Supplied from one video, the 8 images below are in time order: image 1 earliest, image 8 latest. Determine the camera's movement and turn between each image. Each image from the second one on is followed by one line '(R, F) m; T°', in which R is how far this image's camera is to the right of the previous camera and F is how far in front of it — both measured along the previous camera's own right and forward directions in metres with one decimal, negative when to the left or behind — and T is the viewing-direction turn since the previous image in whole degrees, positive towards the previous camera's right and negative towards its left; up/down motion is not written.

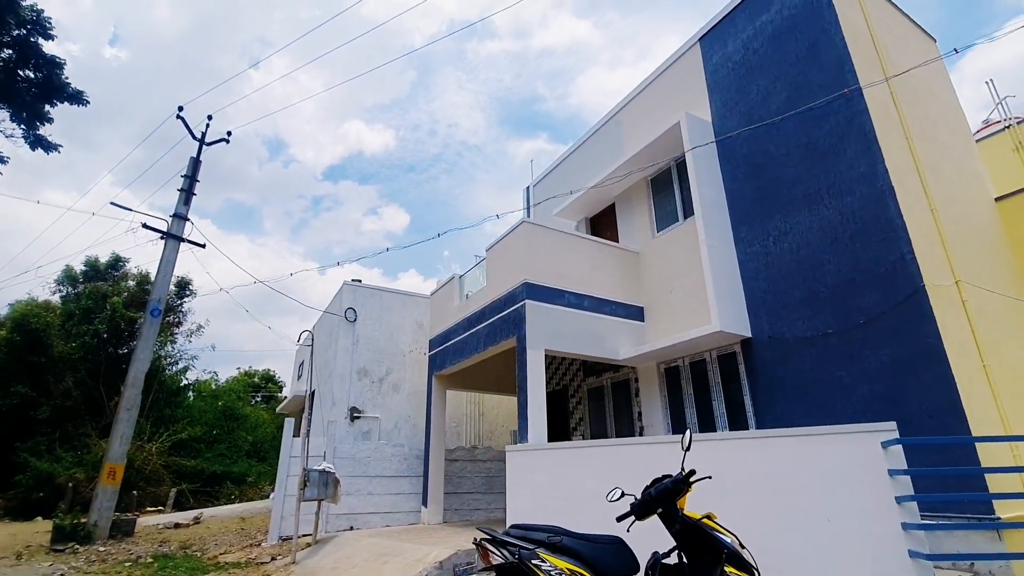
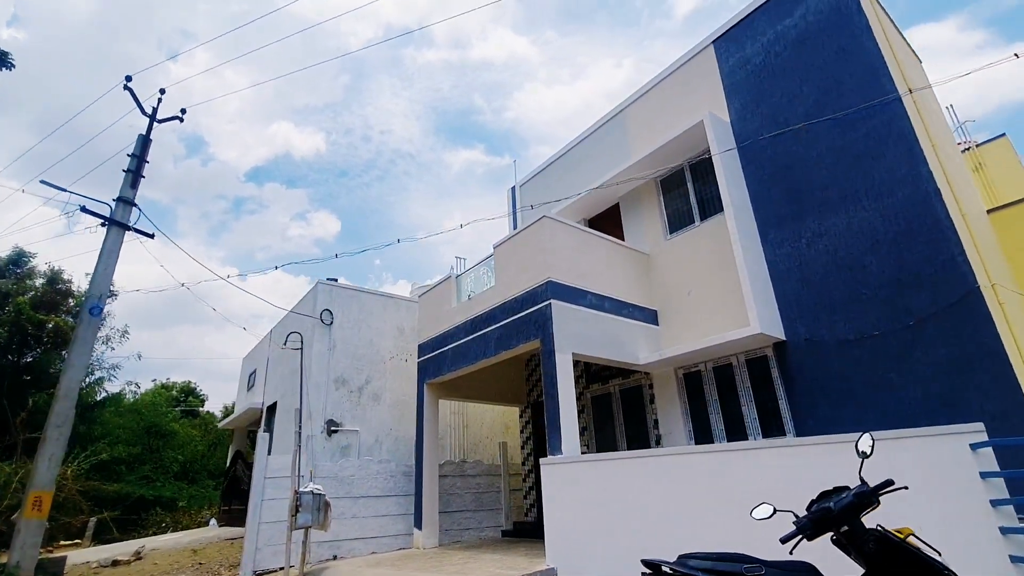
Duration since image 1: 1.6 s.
(-1.3, +0.7) m; +8°
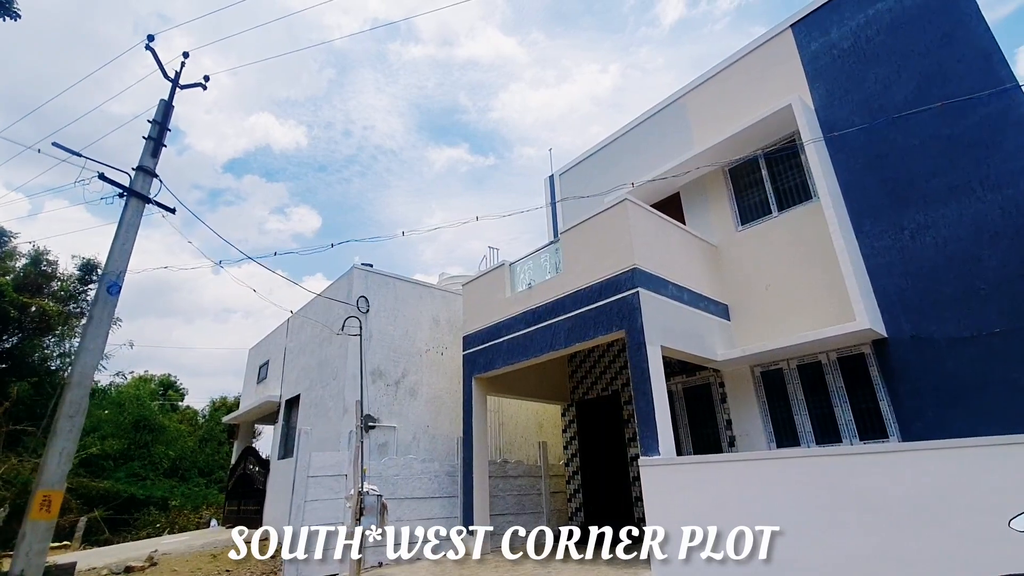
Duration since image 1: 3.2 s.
(-1.4, +0.6) m; +3°
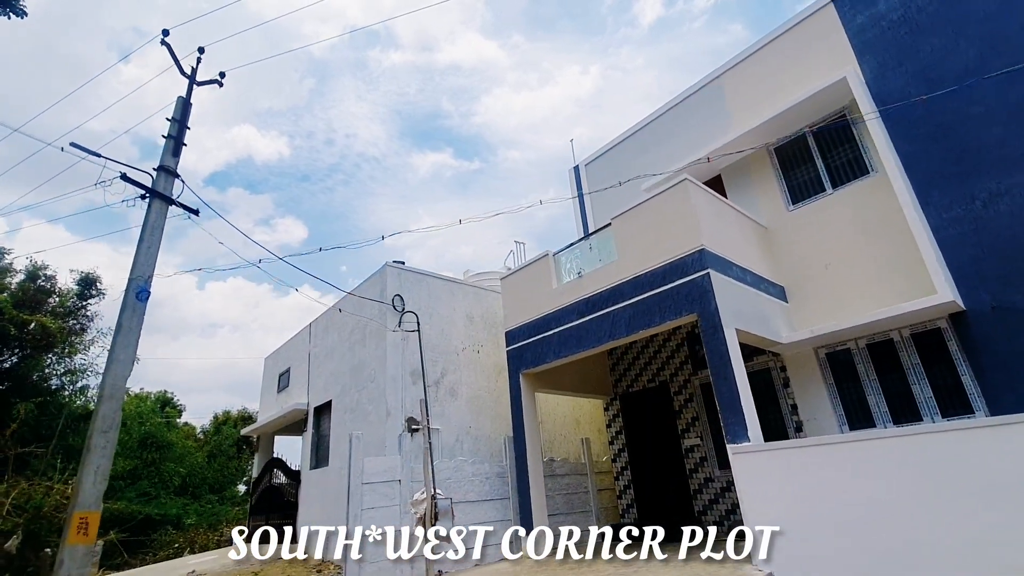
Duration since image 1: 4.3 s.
(-1.0, +0.3) m; +1°
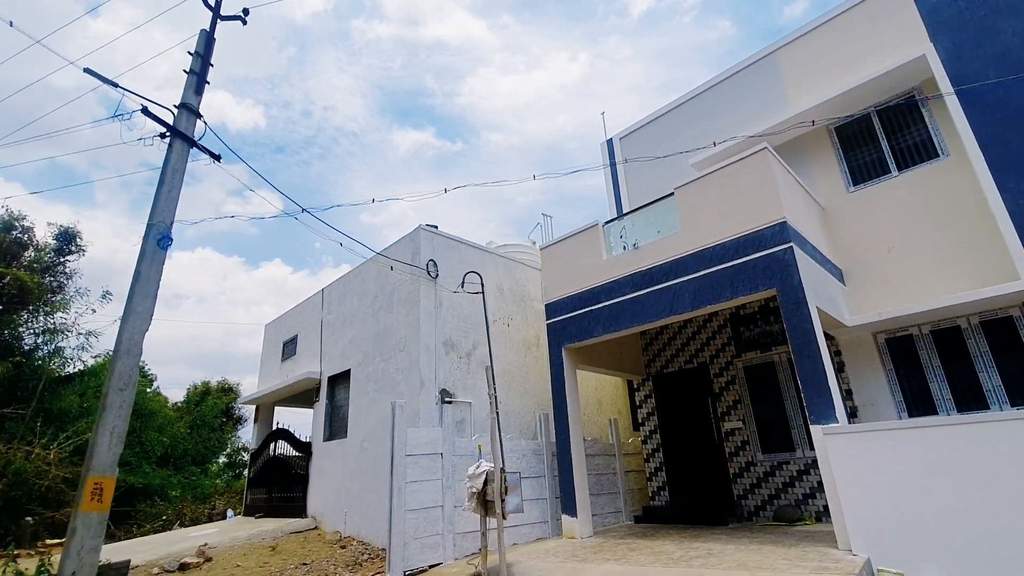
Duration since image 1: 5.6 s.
(-1.1, +0.5) m; +3°
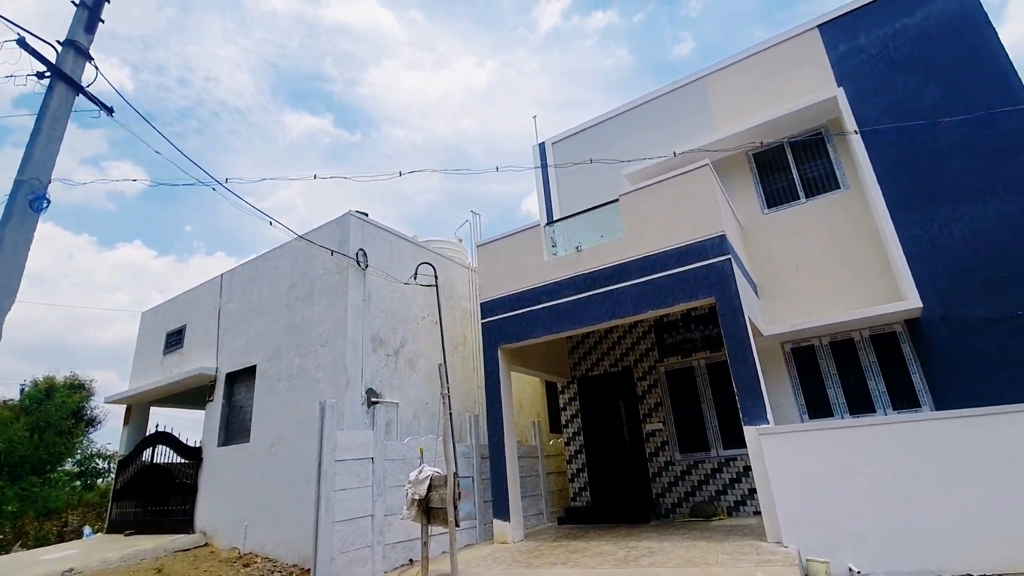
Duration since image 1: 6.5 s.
(-0.7, +0.3) m; +12°
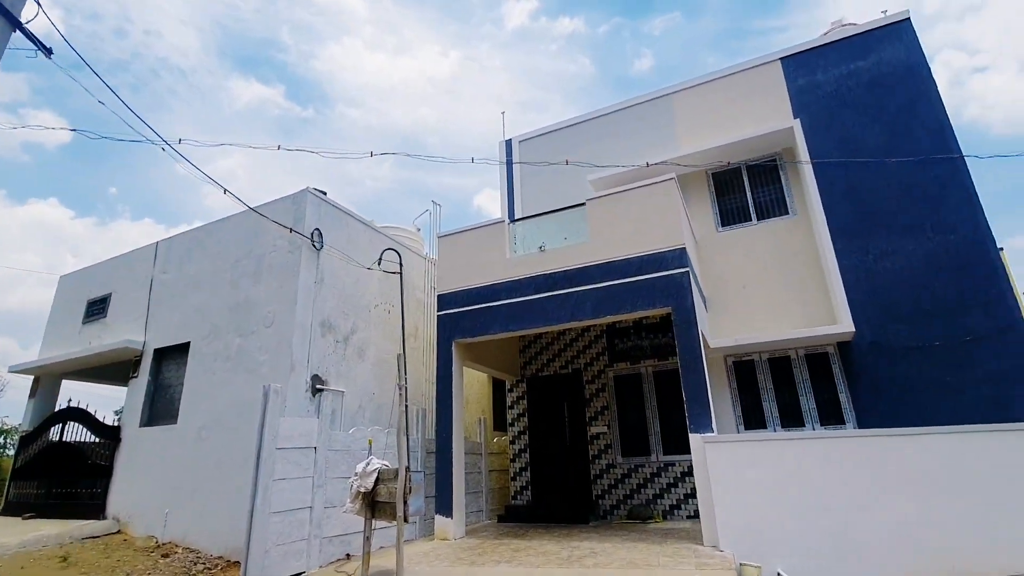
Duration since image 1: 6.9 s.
(-0.2, +0.1) m; +6°
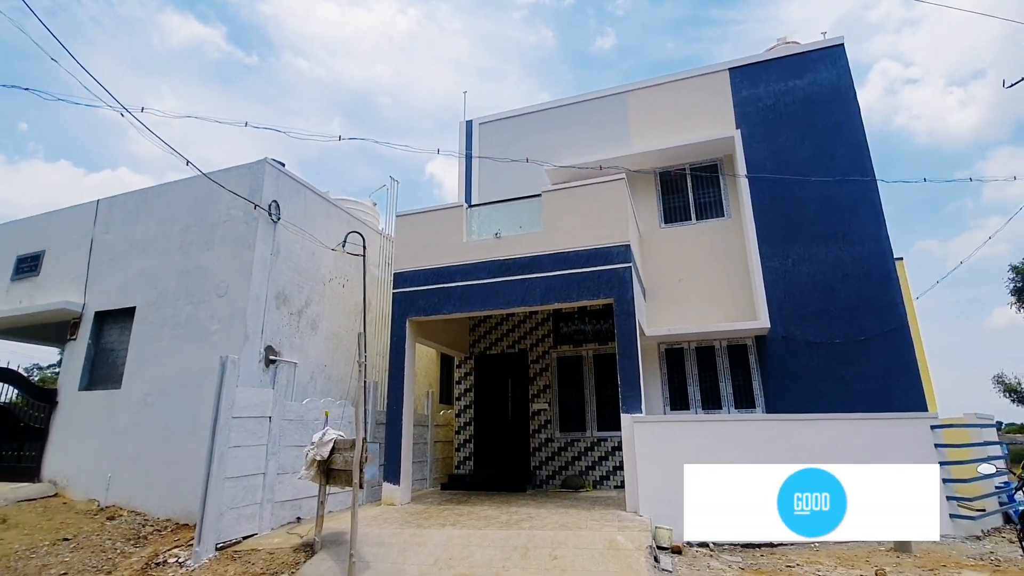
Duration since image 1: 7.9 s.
(-0.1, -0.4) m; +6°
